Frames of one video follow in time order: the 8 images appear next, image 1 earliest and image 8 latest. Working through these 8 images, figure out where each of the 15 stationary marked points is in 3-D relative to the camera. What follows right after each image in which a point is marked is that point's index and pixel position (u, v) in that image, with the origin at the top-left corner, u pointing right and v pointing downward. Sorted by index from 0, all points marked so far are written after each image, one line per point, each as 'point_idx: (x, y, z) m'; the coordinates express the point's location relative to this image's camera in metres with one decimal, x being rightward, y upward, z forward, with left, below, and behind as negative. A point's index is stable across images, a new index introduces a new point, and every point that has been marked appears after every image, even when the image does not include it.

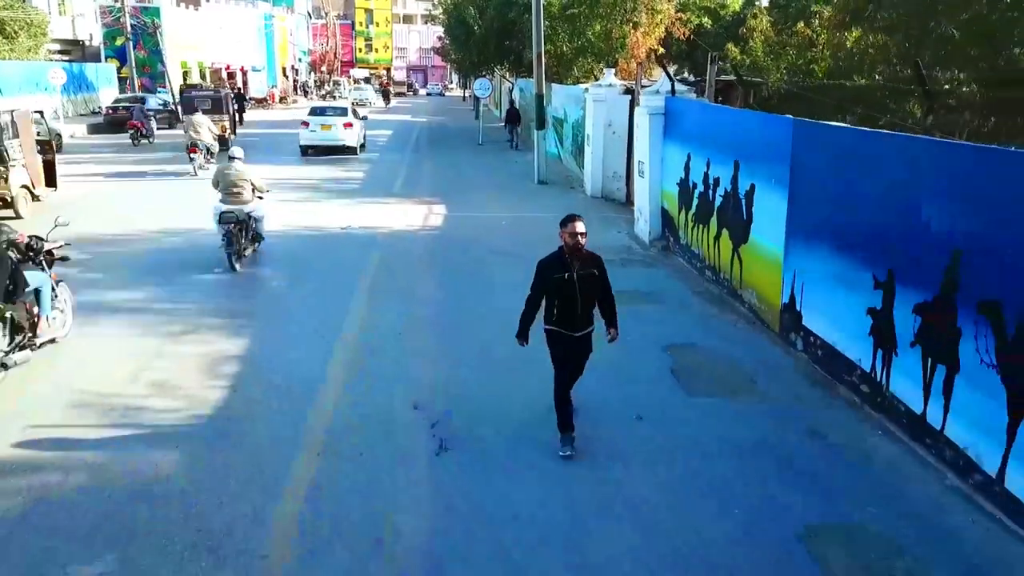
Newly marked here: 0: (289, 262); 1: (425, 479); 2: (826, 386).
0: (-3.0, +0.4, +10.6) m
1: (-0.6, -1.2, +5.0) m
2: (+2.7, -0.8, +6.7) m
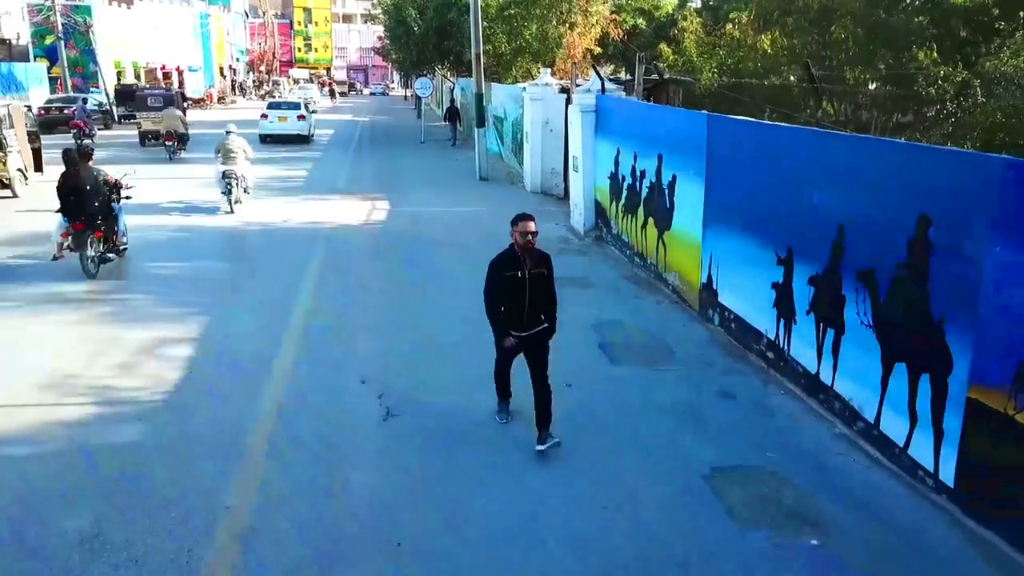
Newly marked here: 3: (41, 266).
0: (-3.8, +0.5, +10.9) m
1: (-1.0, -1.1, +5.5) m
2: (+2.1, -0.6, +7.4) m
3: (-6.1, +0.3, +10.1) m
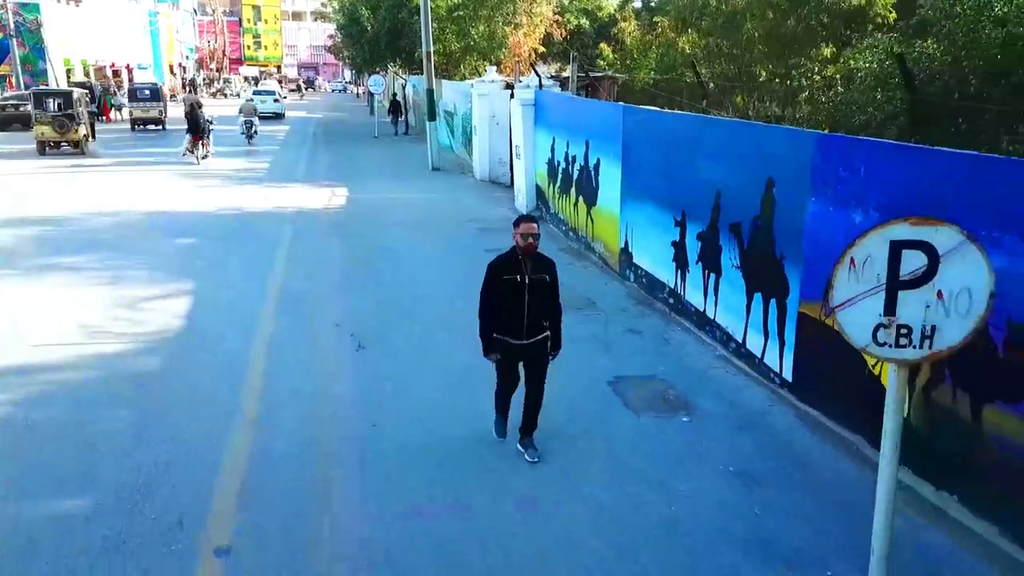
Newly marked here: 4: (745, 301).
0: (-4.6, +0.8, +12.1) m
1: (-1.4, -0.7, +6.9) m
2: (+1.5, -0.2, +9.0) m
3: (-6.8, +0.6, +11.2) m
4: (+2.1, -0.1, +7.1) m
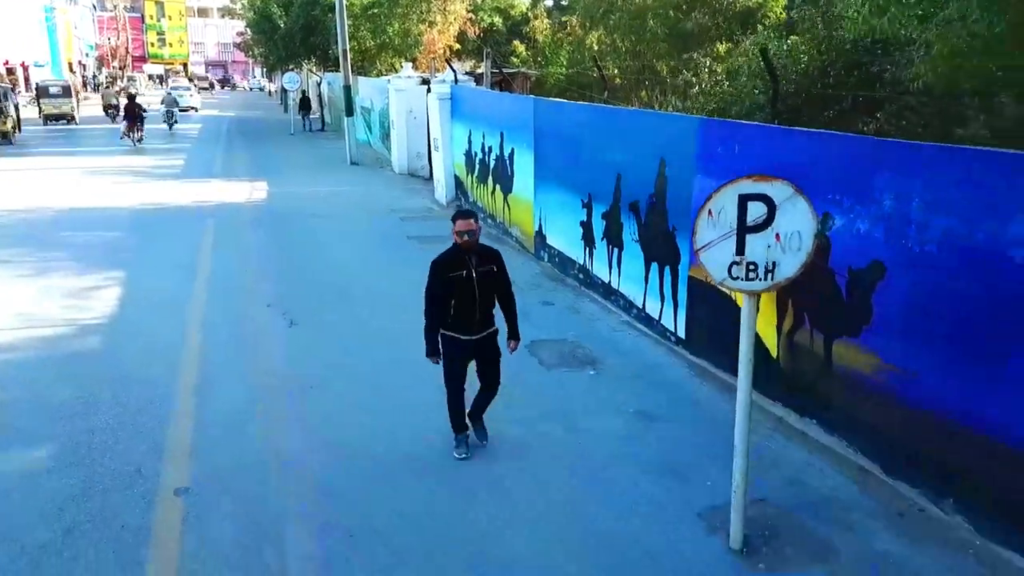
0: (-5.9, +0.9, +12.2) m
1: (-2.2, -0.5, +7.4) m
2: (+0.6, +0.1, +9.8) m
3: (-7.9, +0.7, +11.1) m
4: (+1.3, +0.2, +7.9) m
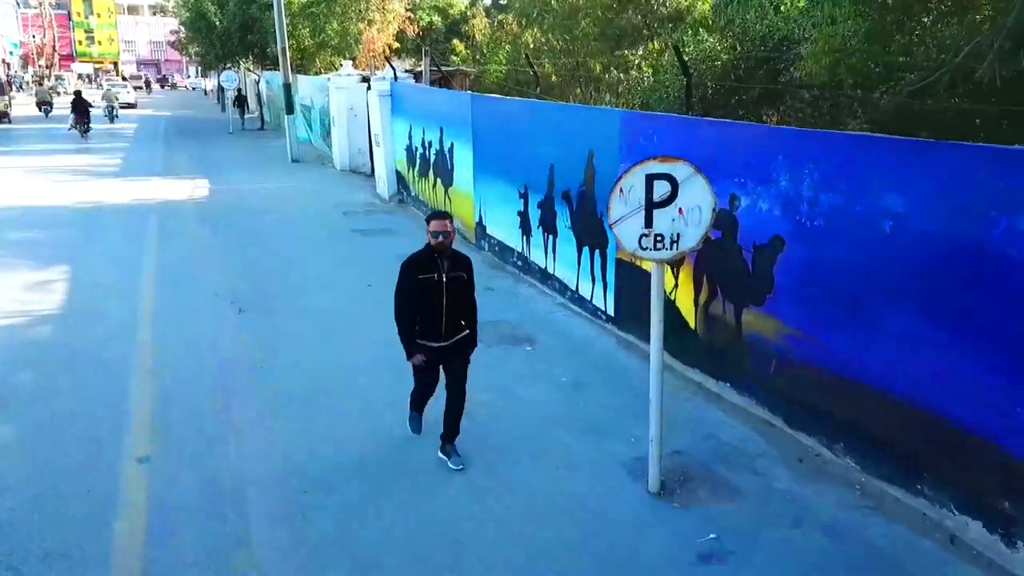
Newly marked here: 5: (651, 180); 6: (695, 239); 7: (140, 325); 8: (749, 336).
0: (-6.8, +1.0, +12.2) m
1: (-2.7, -0.4, +7.7) m
2: (-0.2, +0.3, +10.2) m
3: (-8.8, +0.7, +11.0) m
4: (+0.7, +0.4, +8.4) m
5: (+0.8, +0.6, +4.3) m
6: (+1.0, +0.3, +4.4) m
7: (-3.6, -0.4, +7.7) m
8: (+1.8, -0.4, +5.9) m
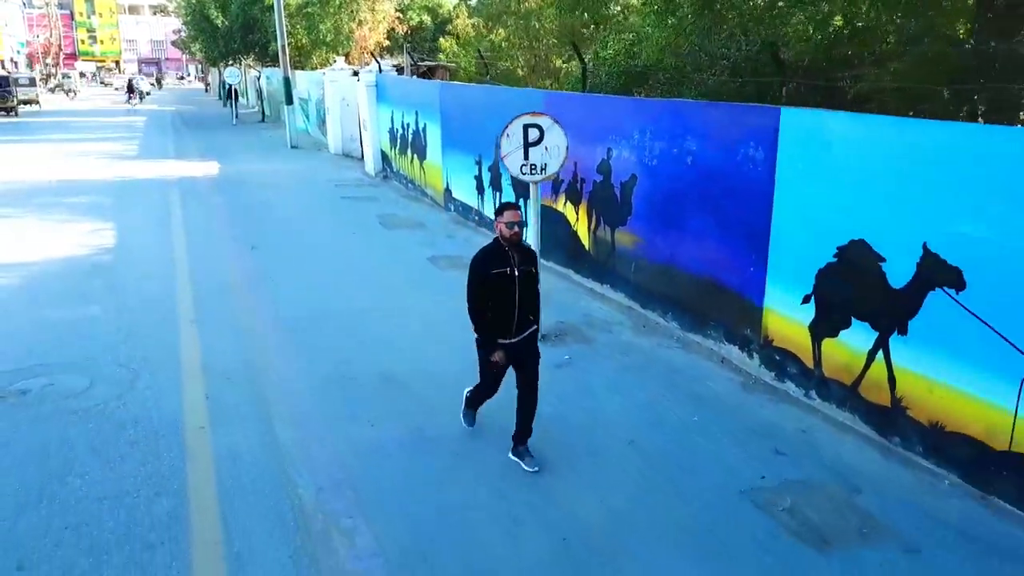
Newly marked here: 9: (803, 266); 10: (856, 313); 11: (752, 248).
0: (-7.4, +1.7, +14.6) m
1: (-3.4, +0.4, +10.1) m
2: (-0.8, +1.0, +12.6) m
3: (-9.5, +1.4, +13.4) m
4: (0.0, +1.1, +10.8) m
5: (+0.1, +1.4, +6.7) m
6: (+0.4, +1.0, +6.8) m
7: (-4.3, +0.4, +10.1) m
8: (+1.1, +0.4, +8.3) m
9: (+2.2, +0.1, +5.8) m
10: (+2.4, -0.2, +5.4) m
11: (+2.0, +0.3, +6.4) m
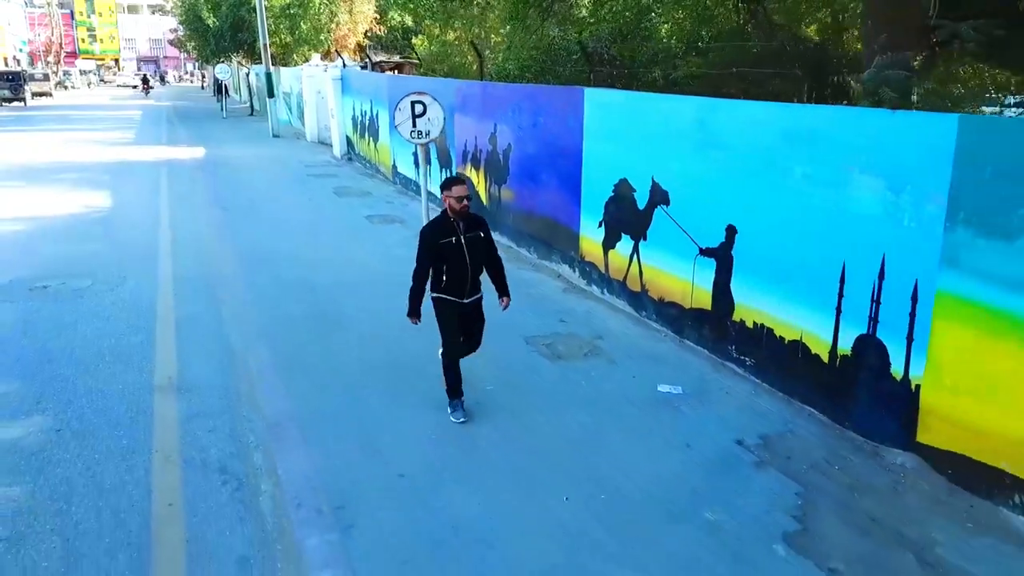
0: (-8.7, +2.5, +17.0) m
1: (-4.6, +1.2, +12.4) m
2: (-2.1, +1.8, +15.0) m
3: (-10.7, +2.2, +15.8) m
4: (-1.2, +1.9, +13.2) m
5: (-1.1, +2.1, +9.1) m
6: (-0.9, +1.8, +9.2) m
7: (-5.5, +1.2, +12.4) m
8: (-0.1, +1.2, +10.7) m
9: (+0.9, +0.9, +8.2) m
10: (+1.1, +0.6, +7.8) m
11: (+0.7, +1.1, +8.8) m
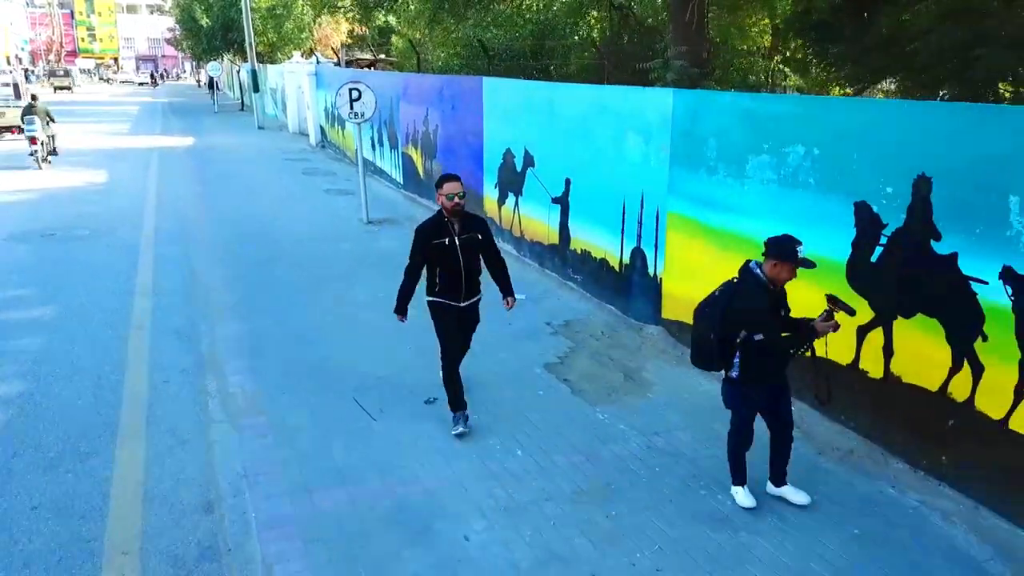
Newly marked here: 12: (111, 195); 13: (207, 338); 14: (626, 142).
0: (-9.9, +3.2, +19.1) m
1: (-5.8, +1.8, +14.5) m
2: (-3.2, +2.5, +17.1) m
3: (-11.9, +2.9, +17.8) m
4: (-2.4, +2.6, +15.3) m
5: (-2.3, +2.8, +11.2) m
6: (-2.0, +2.5, +11.3) m
7: (-6.7, +1.9, +14.5) m
8: (-1.3, +1.9, +12.8) m
9: (-0.2, +1.6, +10.3) m
10: (0.0, +1.2, +9.9) m
11: (-0.4, +1.7, +10.9) m
12: (-7.0, +1.6, +13.6) m
13: (-2.6, -0.4, +6.6) m
14: (+1.0, +1.3, +7.2) m
